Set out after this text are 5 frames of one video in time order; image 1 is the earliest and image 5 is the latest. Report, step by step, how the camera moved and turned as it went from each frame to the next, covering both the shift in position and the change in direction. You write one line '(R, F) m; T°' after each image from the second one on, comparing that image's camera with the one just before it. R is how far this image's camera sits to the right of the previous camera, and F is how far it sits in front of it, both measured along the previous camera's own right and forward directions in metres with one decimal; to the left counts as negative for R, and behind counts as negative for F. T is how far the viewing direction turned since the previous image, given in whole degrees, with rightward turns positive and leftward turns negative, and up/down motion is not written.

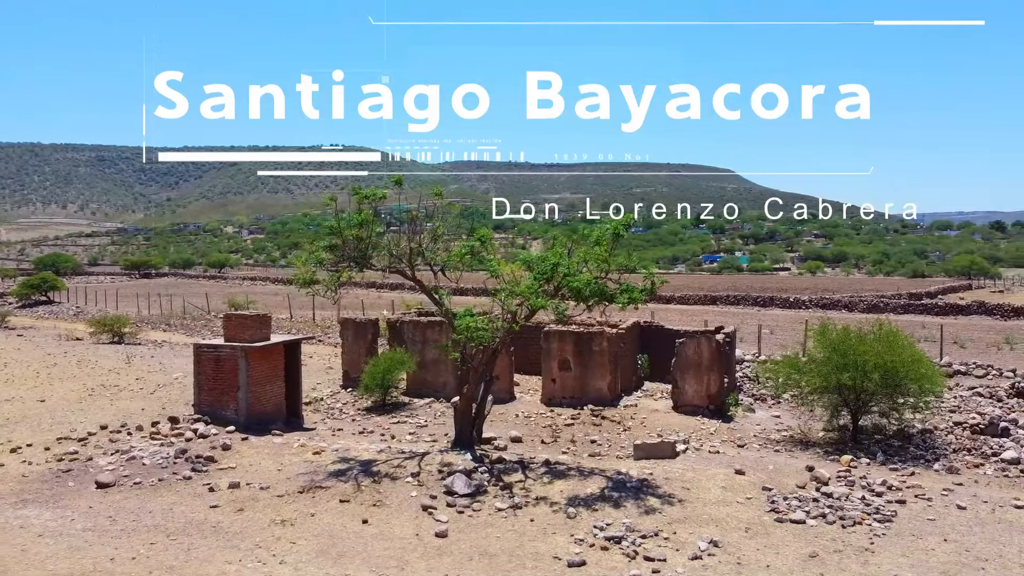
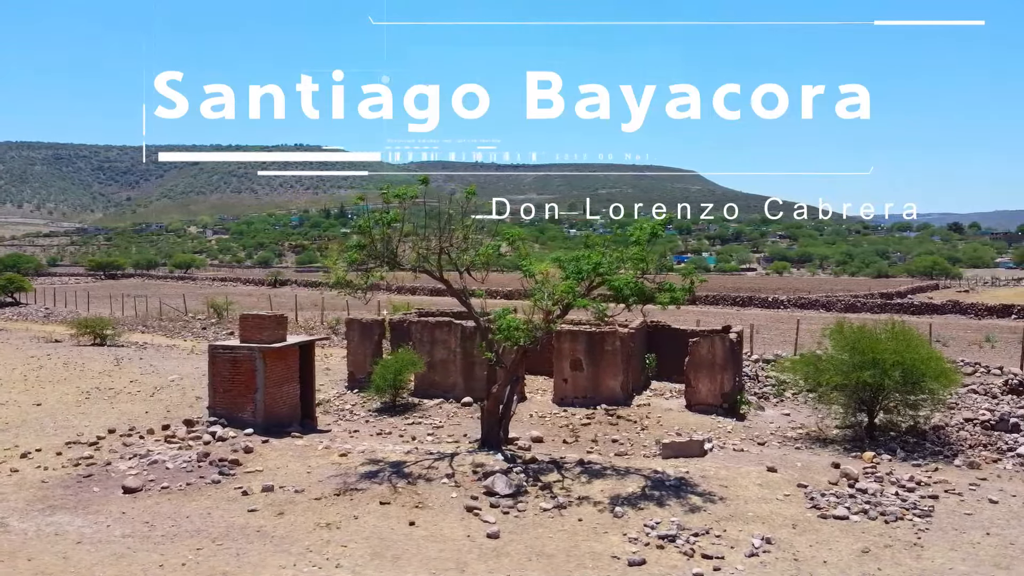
(-0.8, 0.0) m; +3°
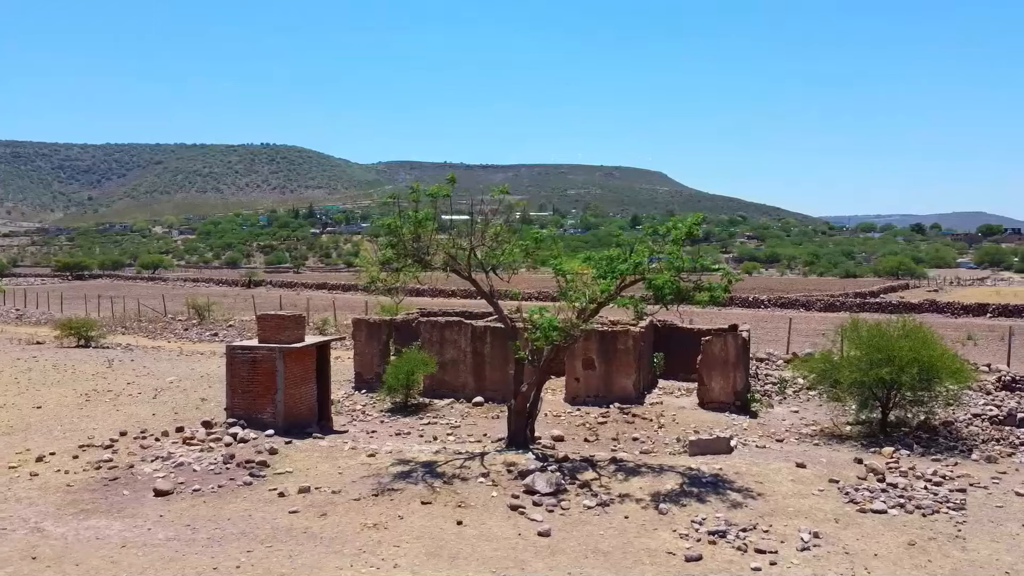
(-0.8, 0.0) m; +2°
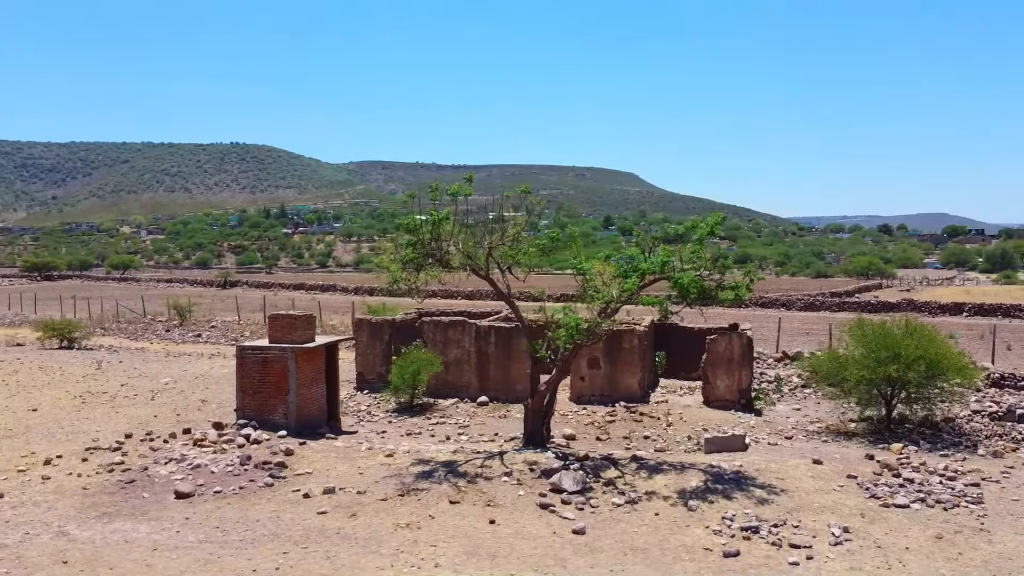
(-0.6, 0.0) m; +2°
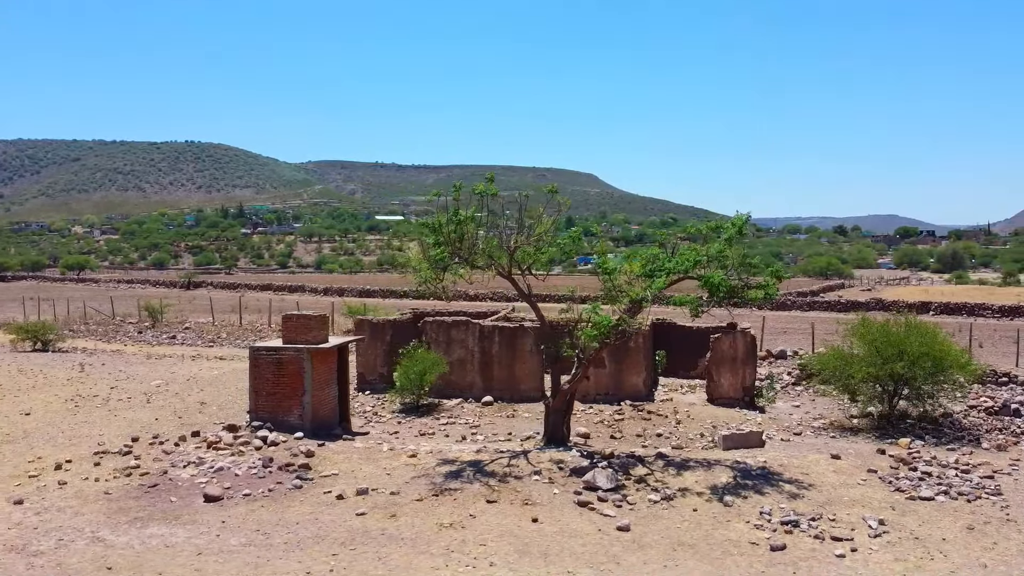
(-0.8, 0.0) m; +3°
